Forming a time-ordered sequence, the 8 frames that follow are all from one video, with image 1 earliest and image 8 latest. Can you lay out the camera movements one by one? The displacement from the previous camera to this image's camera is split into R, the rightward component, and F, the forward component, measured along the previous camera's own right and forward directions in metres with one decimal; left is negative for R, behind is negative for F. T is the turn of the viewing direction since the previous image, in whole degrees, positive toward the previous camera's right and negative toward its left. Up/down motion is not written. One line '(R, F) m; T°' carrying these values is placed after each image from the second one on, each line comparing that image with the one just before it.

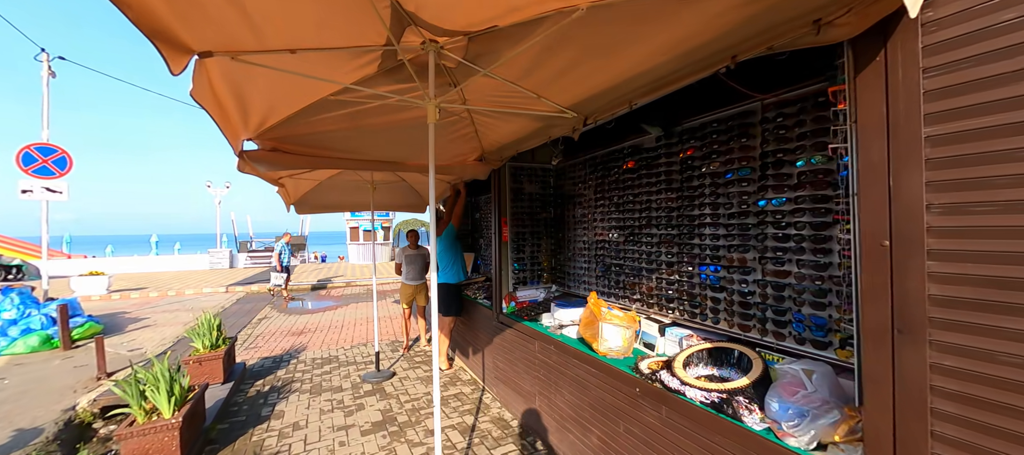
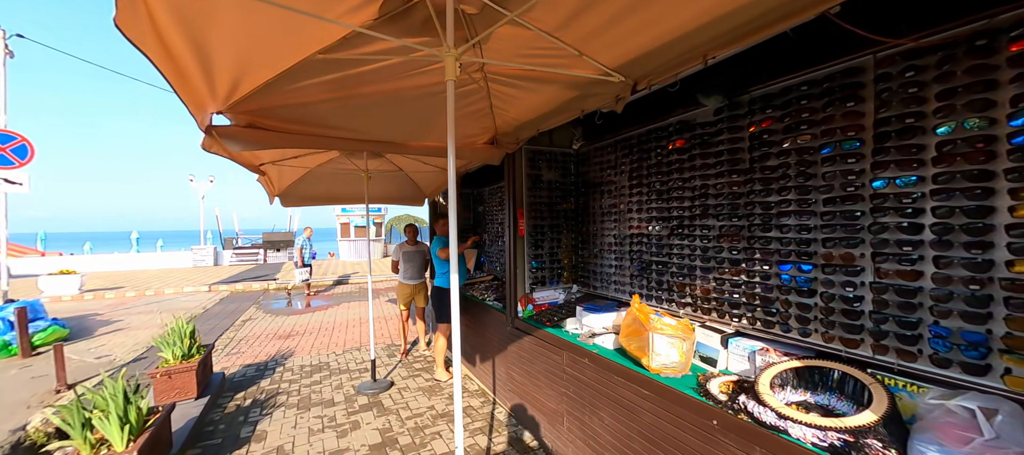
(-0.2, +0.4) m; +1°
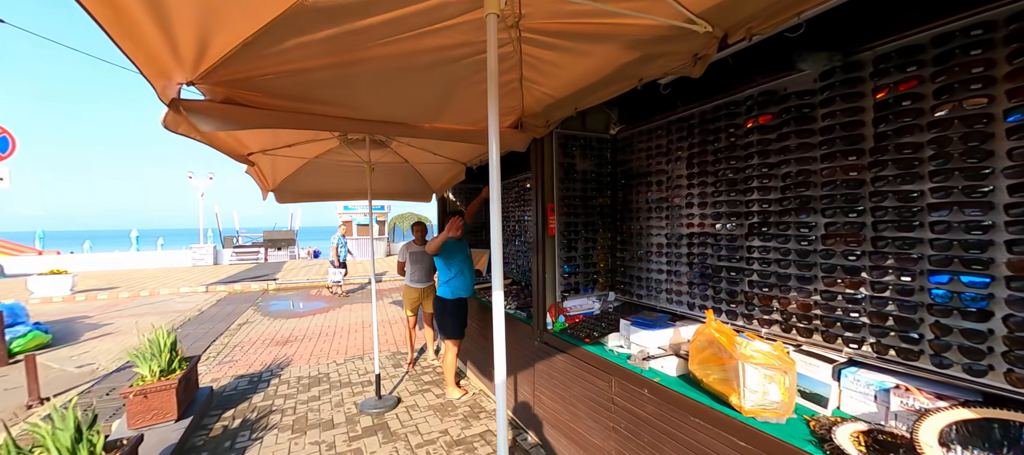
(-0.2, +0.4) m; 0°
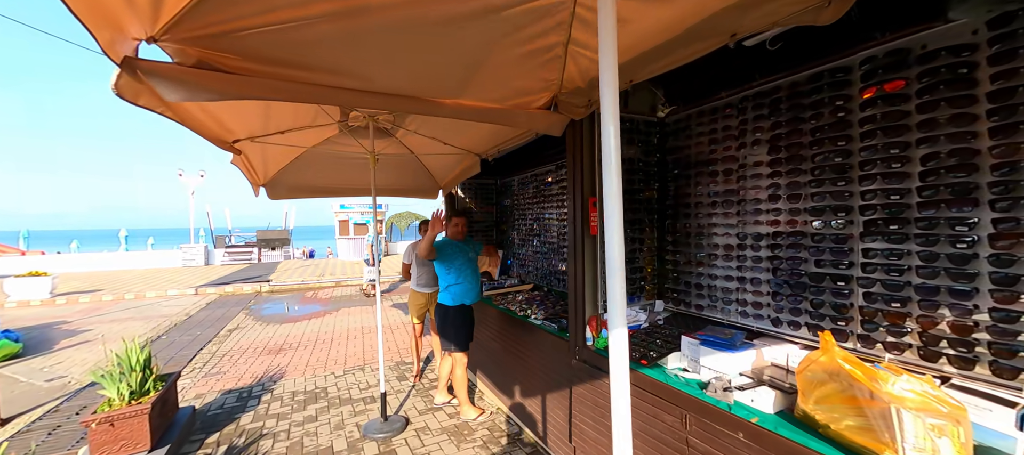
(-0.2, +0.4) m; +1°
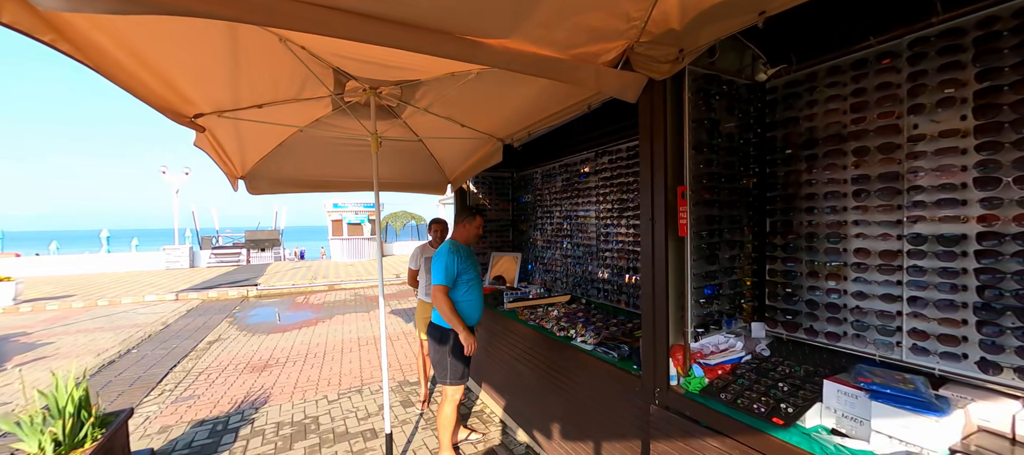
(-0.3, +0.6) m; +1°
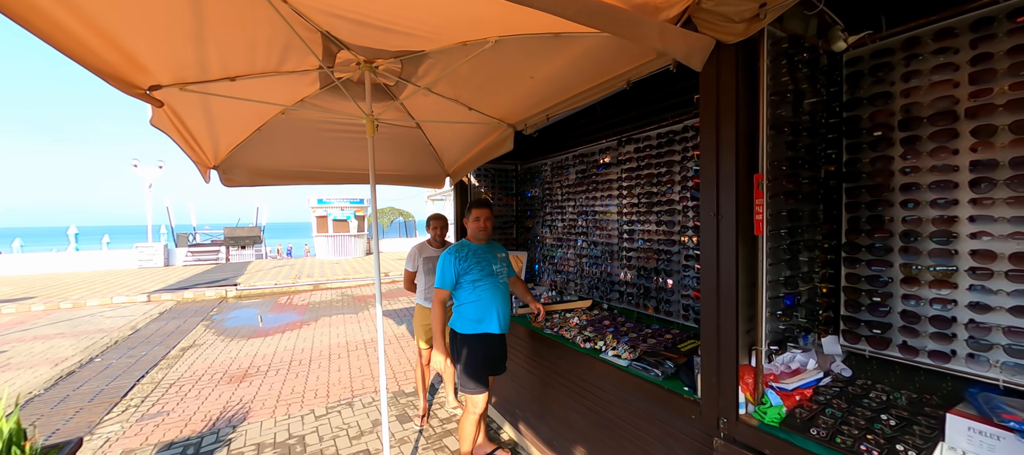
(-0.2, +0.3) m; +2°
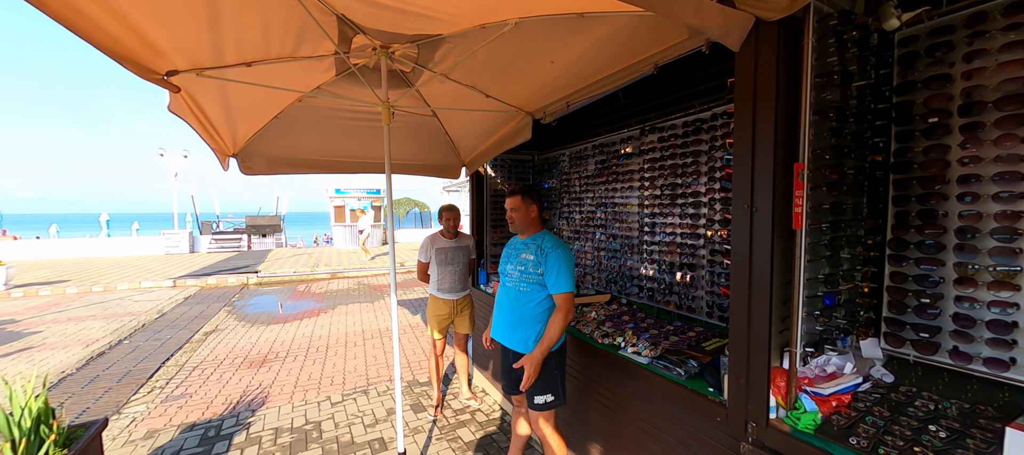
(0.0, +0.1) m; -2°
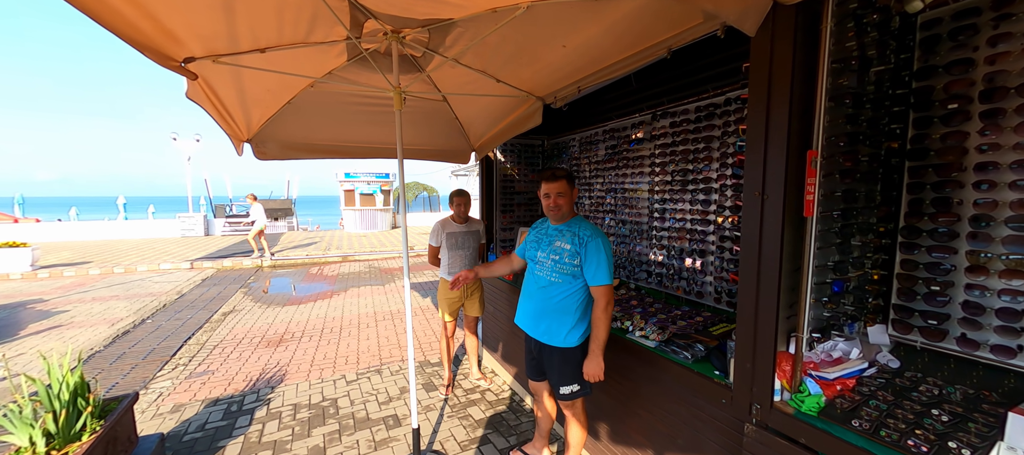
(0.0, 0.0) m; -1°
